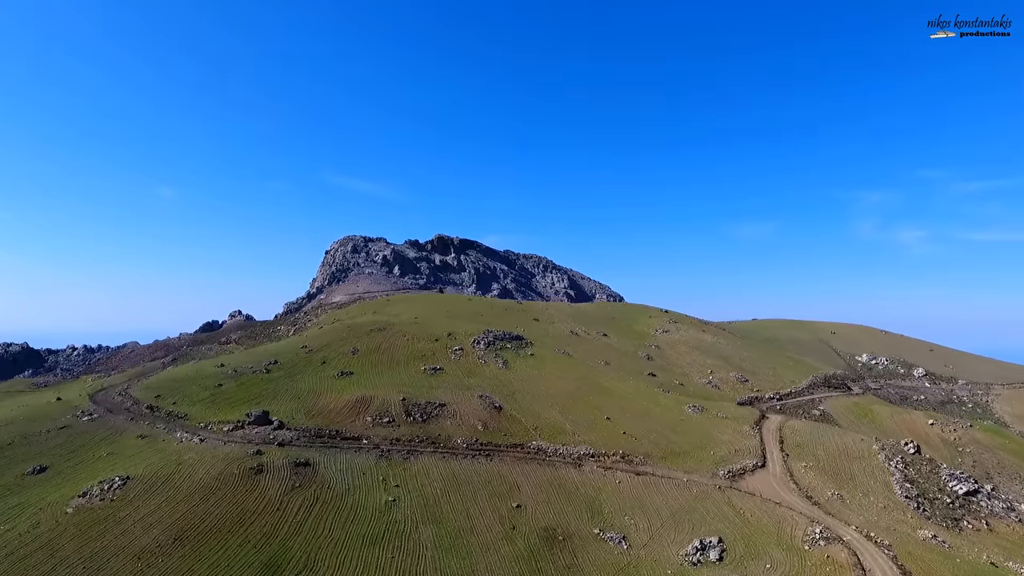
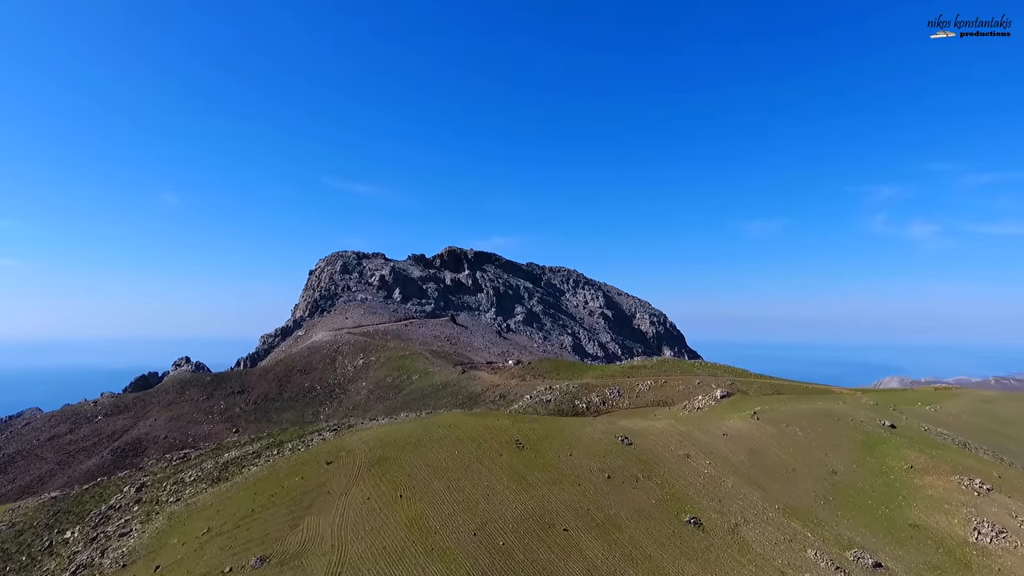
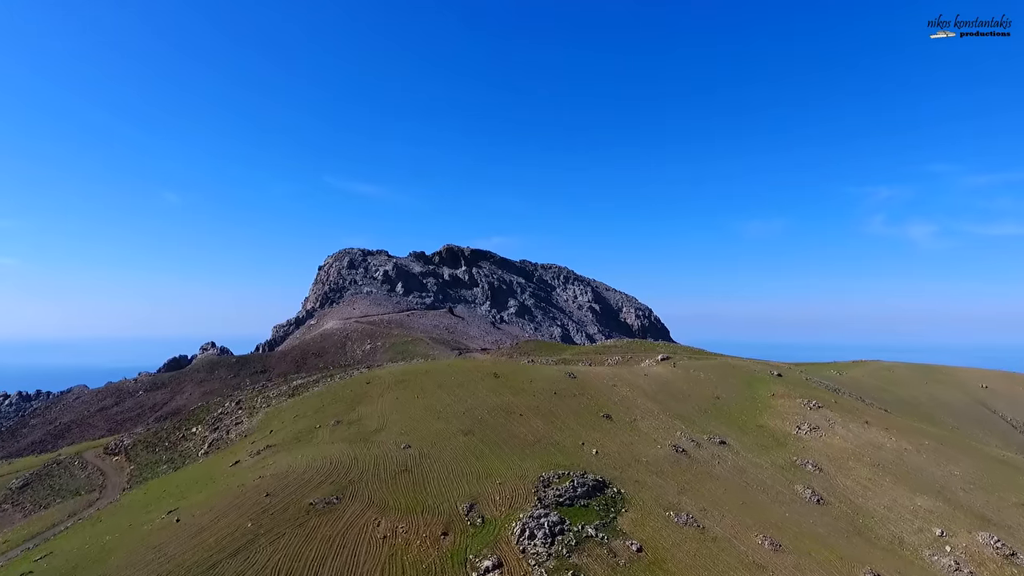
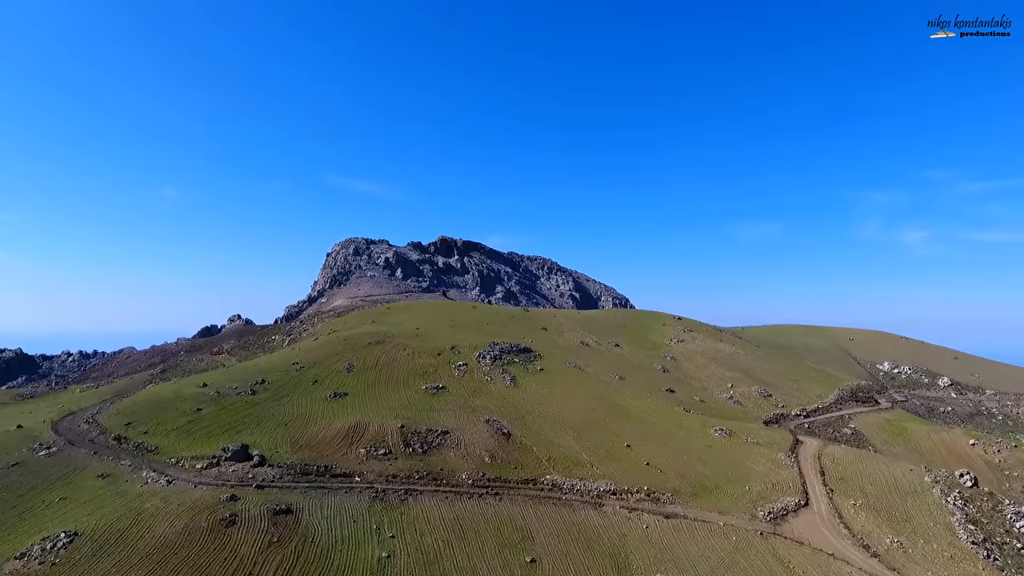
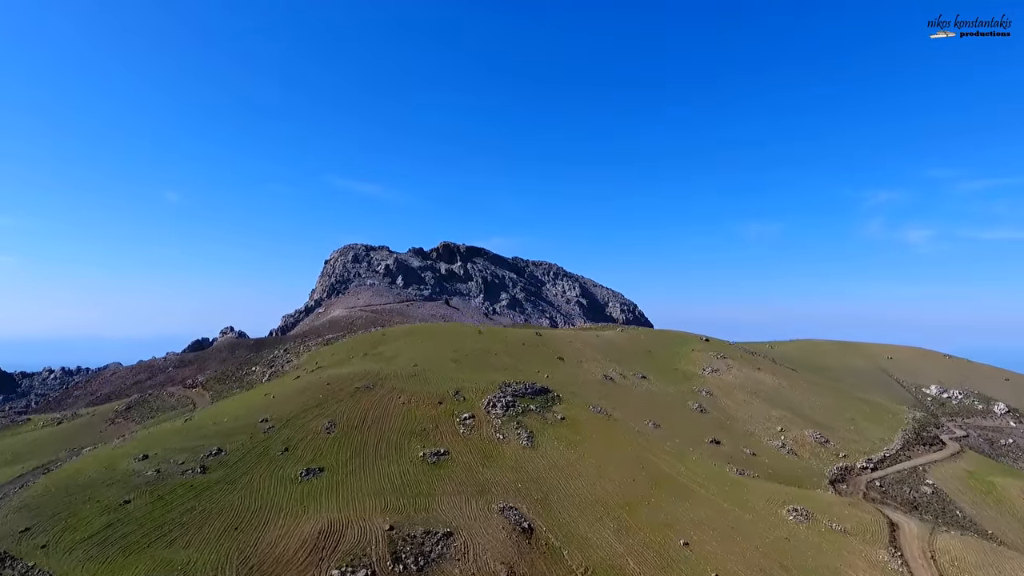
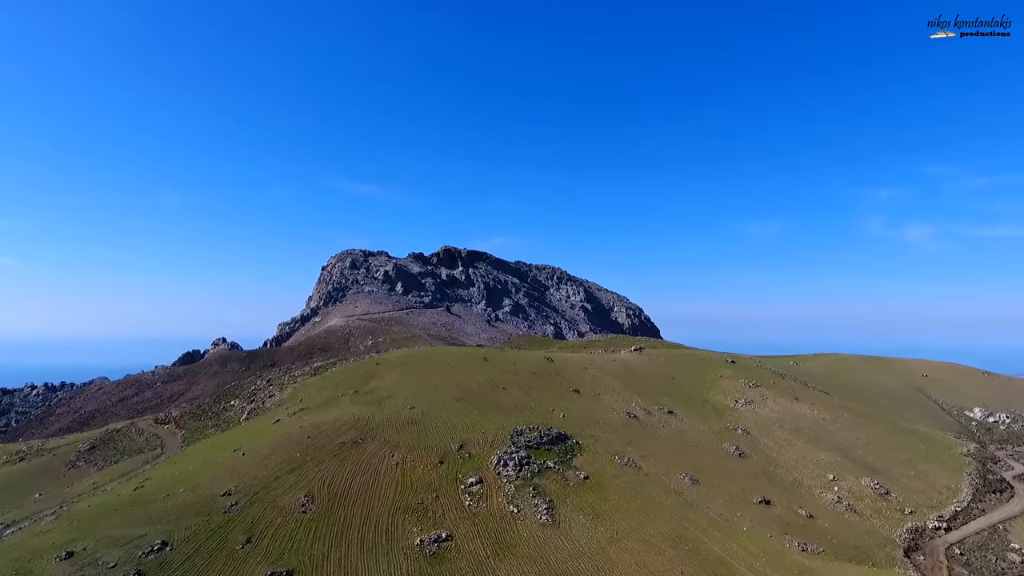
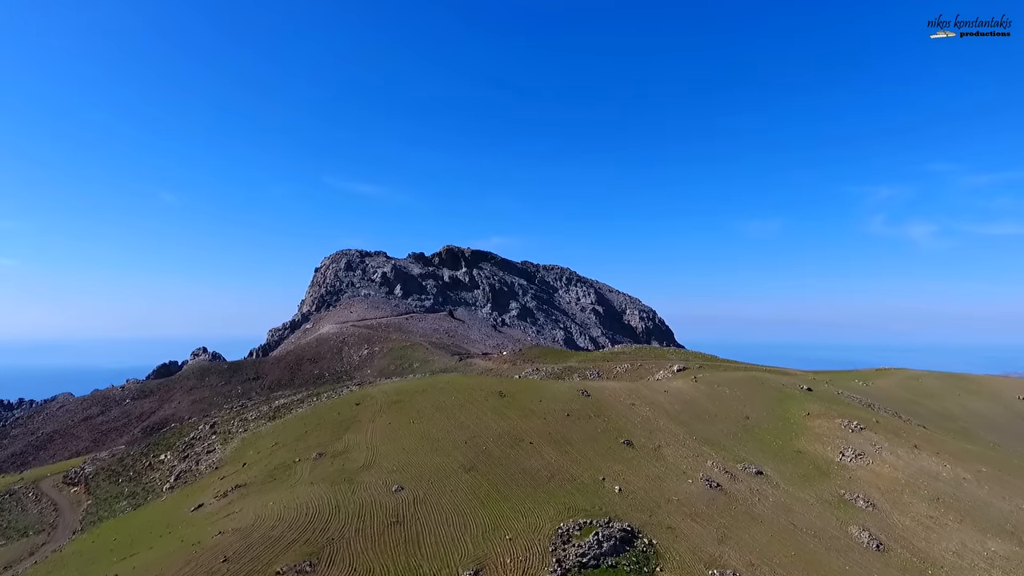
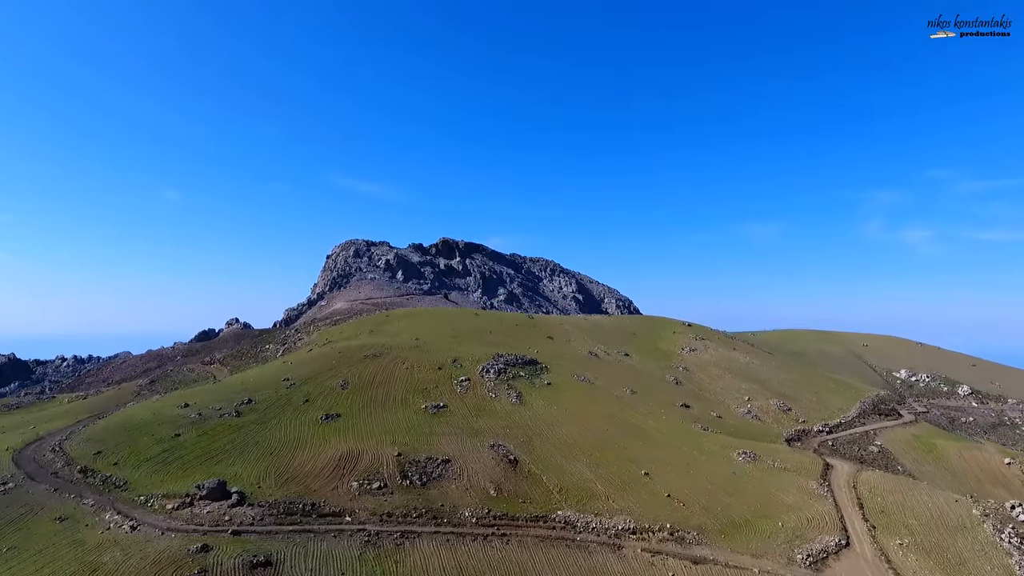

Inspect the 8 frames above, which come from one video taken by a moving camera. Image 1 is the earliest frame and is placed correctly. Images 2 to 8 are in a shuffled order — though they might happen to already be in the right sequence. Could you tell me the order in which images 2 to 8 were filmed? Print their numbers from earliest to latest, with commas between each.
4, 8, 5, 6, 3, 7, 2
